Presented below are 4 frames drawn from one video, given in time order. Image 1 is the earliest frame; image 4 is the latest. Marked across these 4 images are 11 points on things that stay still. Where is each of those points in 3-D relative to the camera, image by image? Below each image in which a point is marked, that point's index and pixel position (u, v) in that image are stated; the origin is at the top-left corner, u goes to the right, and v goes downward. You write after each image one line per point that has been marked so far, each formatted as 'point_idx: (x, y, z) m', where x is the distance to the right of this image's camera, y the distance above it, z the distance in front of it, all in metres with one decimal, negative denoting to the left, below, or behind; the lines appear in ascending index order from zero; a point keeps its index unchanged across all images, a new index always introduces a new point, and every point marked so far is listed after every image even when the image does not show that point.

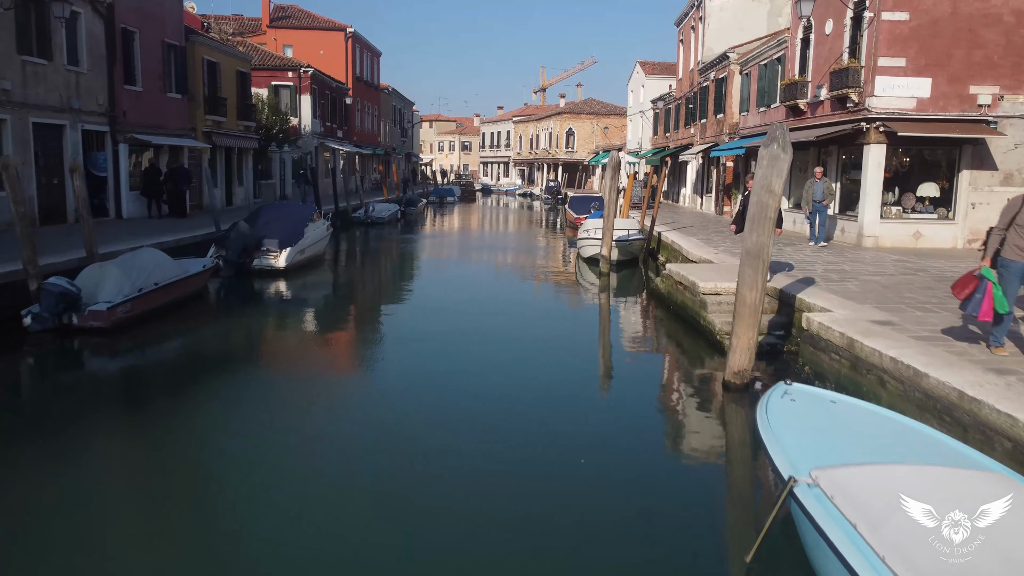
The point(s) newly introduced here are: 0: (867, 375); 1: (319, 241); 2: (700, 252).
0: (+3.3, -0.8, +7.3) m
1: (-4.6, +1.0, +18.6) m
2: (+3.6, +0.7, +15.3) m
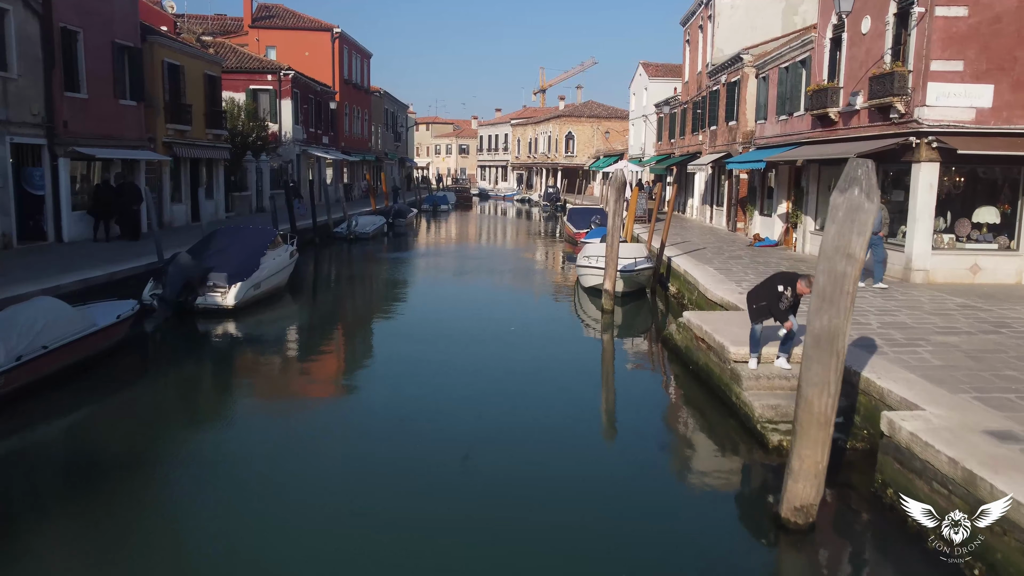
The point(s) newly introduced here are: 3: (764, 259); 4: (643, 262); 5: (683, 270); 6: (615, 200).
0: (+3.1, -1.5, +5.0) m
1: (-4.8, +0.3, +16.2) m
2: (+3.4, -0.1, +12.9) m
3: (+5.5, +0.6, +17.5) m
4: (+2.8, +0.5, +16.9) m
5: (+3.5, +0.4, +16.2) m
6: (+1.9, +1.6, +14.6) m
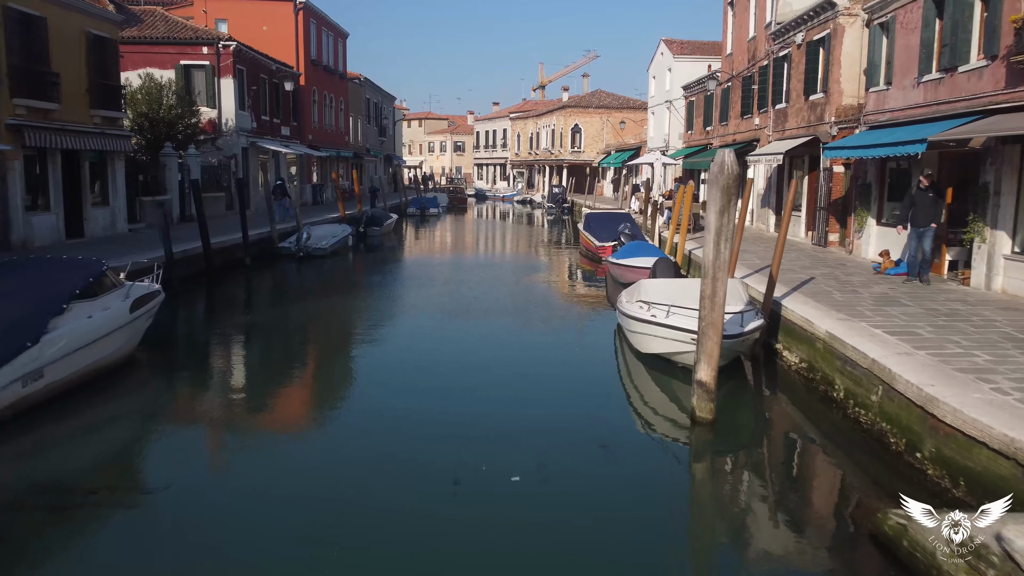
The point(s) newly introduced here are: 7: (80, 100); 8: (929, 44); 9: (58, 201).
0: (+3.2, -2.4, -2.1) m
1: (-4.7, -0.6, +9.1) m
2: (+3.5, -0.9, +5.8) m
3: (+5.6, -0.2, +10.4) m
4: (+2.9, -0.3, +9.8) m
5: (+3.6, -0.5, +9.1) m
6: (+2.0, +0.7, +7.6) m
7: (-10.0, +4.4, +18.3) m
8: (+6.9, +4.1, +13.2) m
9: (-10.1, +1.9, +17.4) m
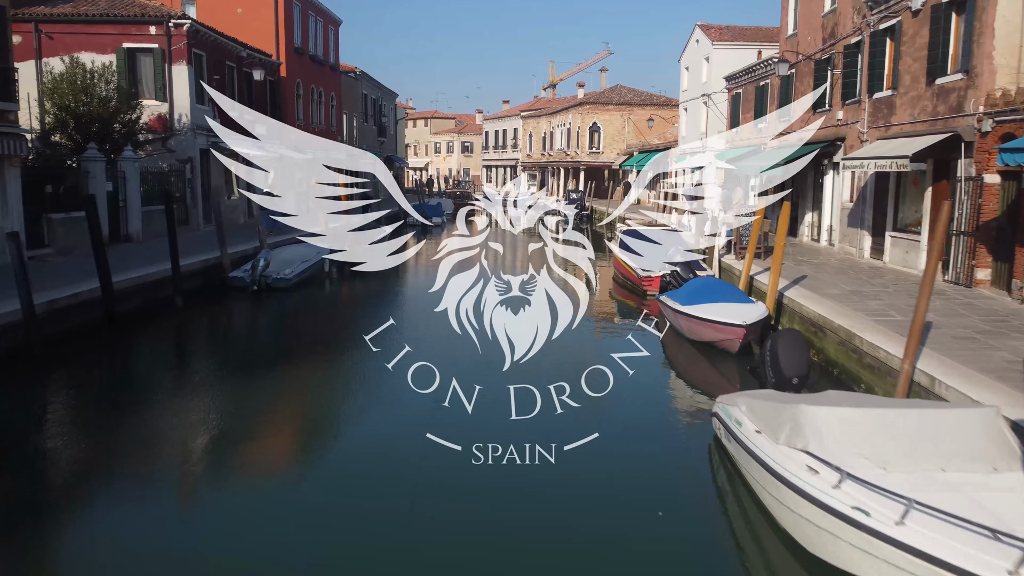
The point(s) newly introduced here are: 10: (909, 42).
0: (+3.3, -3.3, -7.2) m
1: (-4.5, -1.5, +4.2) m
2: (+3.7, -1.8, +0.8) m
3: (+5.9, -1.1, +5.3) m
4: (+3.2, -1.3, +4.8) m
5: (+3.8, -1.4, +4.1) m
6: (+2.2, -0.2, +2.5) m
7: (-9.7, +3.5, +13.4) m
8: (+7.2, +3.2, +8.2) m
9: (-9.7, +1.0, +12.5) m
10: (+7.7, +4.8, +15.3) m
